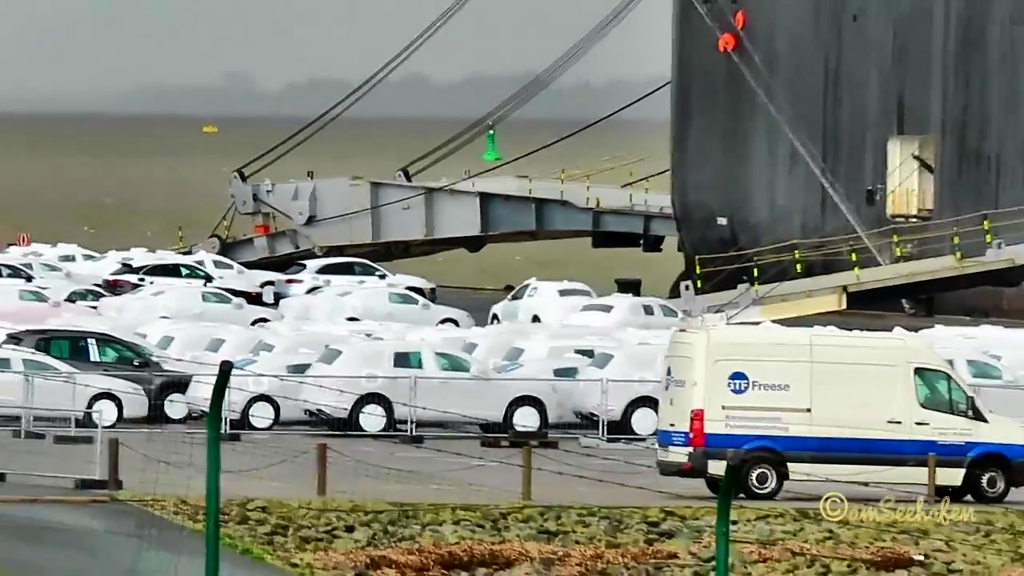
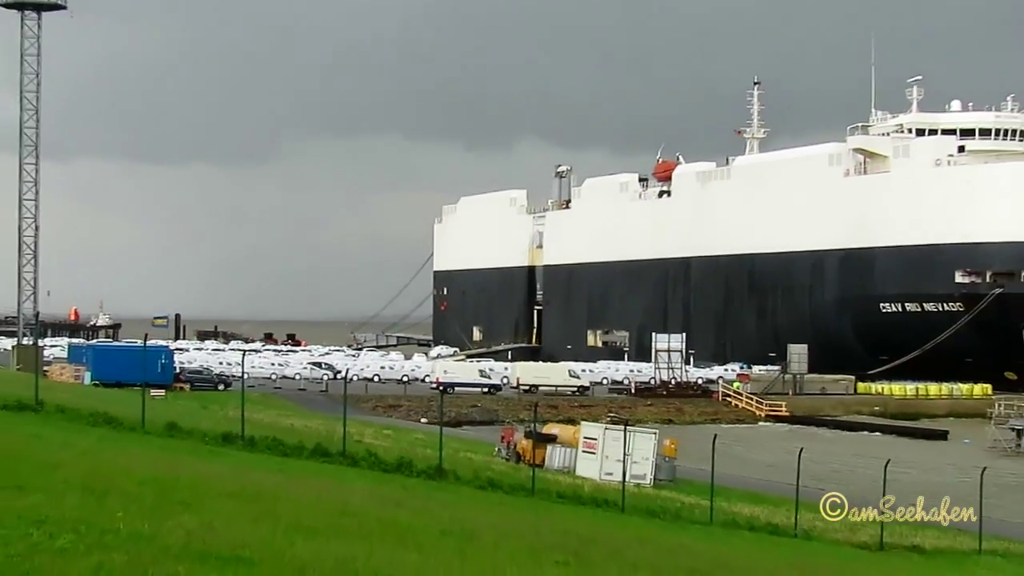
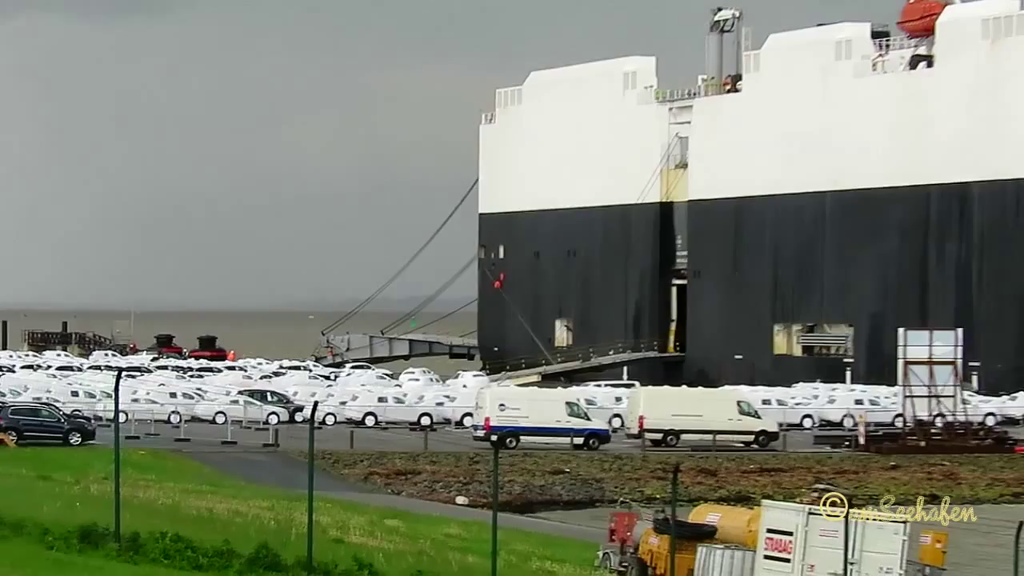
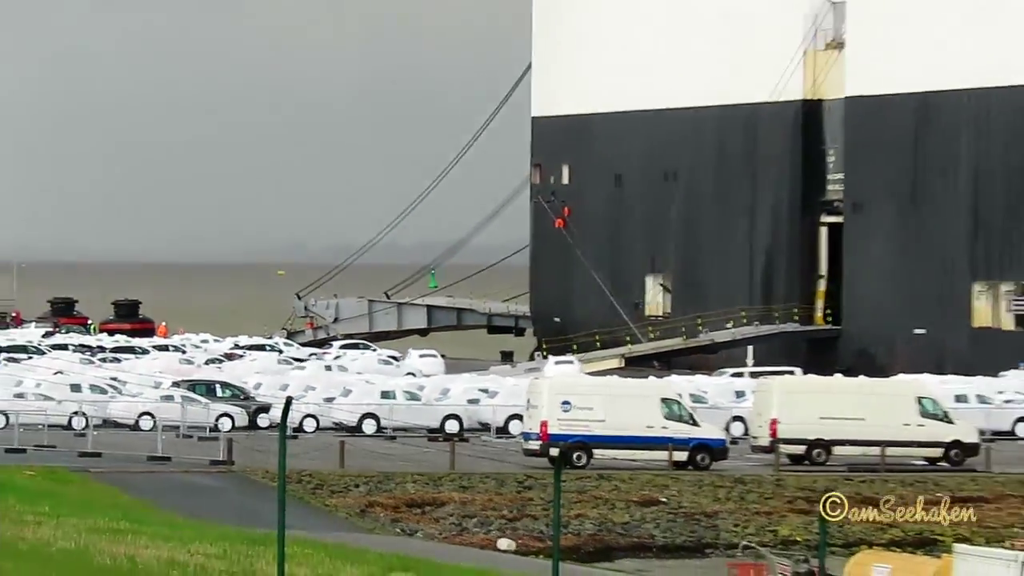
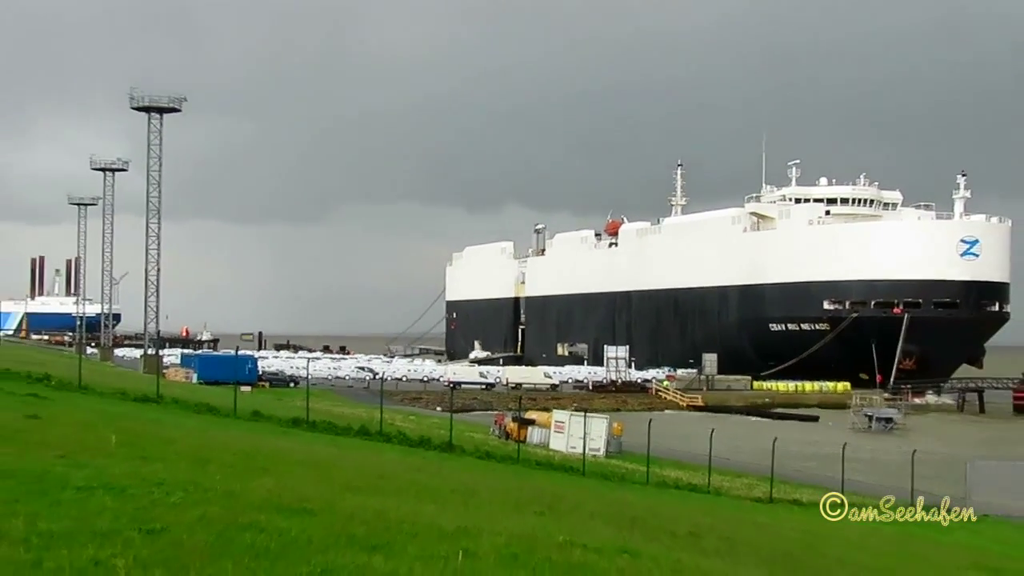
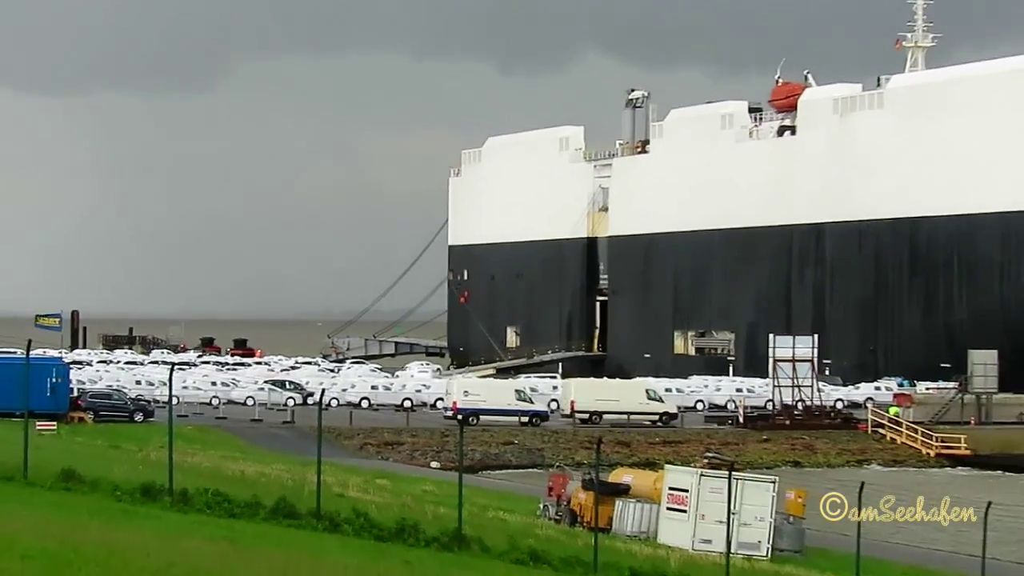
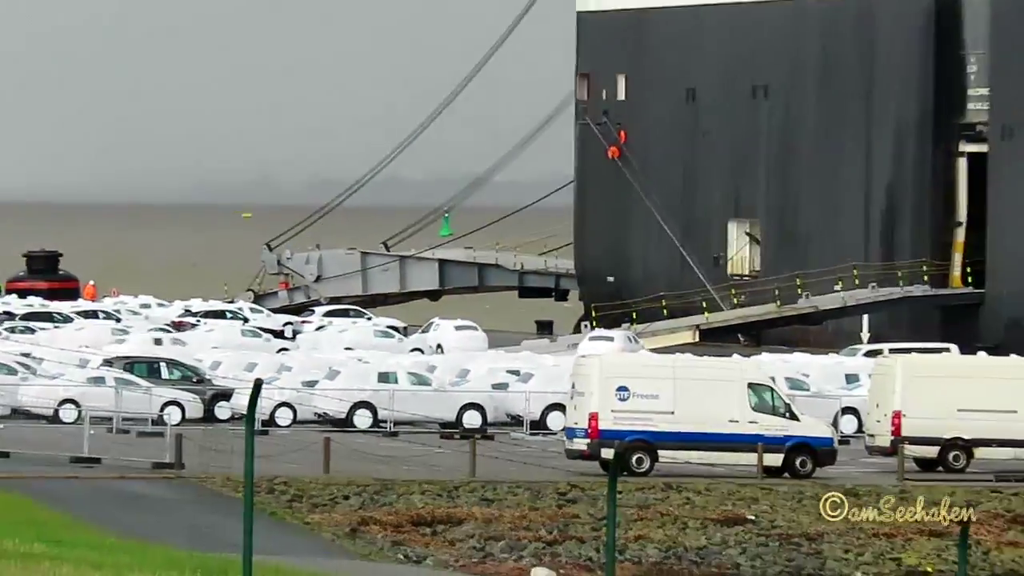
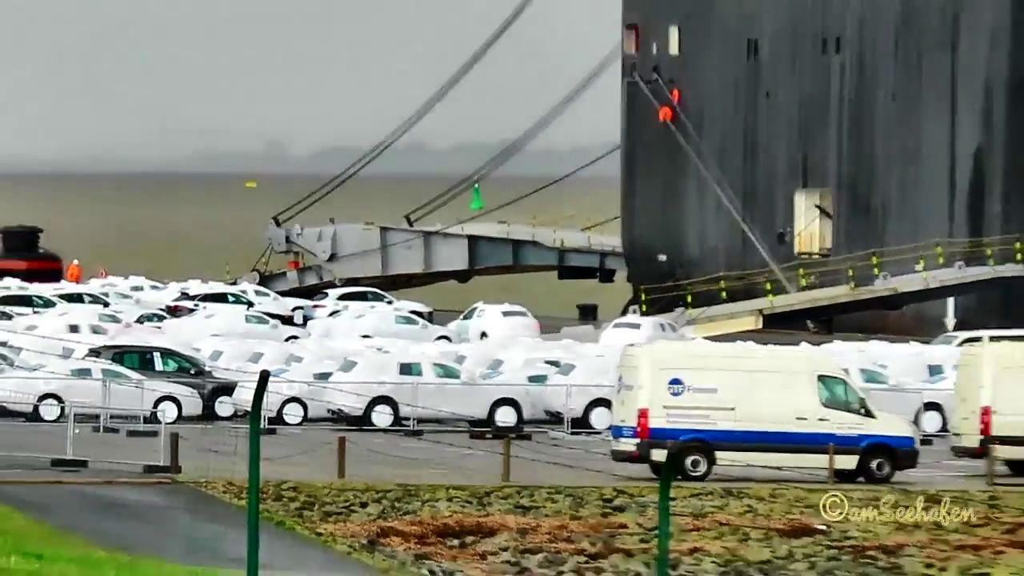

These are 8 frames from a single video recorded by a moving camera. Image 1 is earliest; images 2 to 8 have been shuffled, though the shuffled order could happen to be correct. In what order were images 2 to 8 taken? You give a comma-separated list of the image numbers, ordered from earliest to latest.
8, 7, 4, 3, 6, 2, 5
